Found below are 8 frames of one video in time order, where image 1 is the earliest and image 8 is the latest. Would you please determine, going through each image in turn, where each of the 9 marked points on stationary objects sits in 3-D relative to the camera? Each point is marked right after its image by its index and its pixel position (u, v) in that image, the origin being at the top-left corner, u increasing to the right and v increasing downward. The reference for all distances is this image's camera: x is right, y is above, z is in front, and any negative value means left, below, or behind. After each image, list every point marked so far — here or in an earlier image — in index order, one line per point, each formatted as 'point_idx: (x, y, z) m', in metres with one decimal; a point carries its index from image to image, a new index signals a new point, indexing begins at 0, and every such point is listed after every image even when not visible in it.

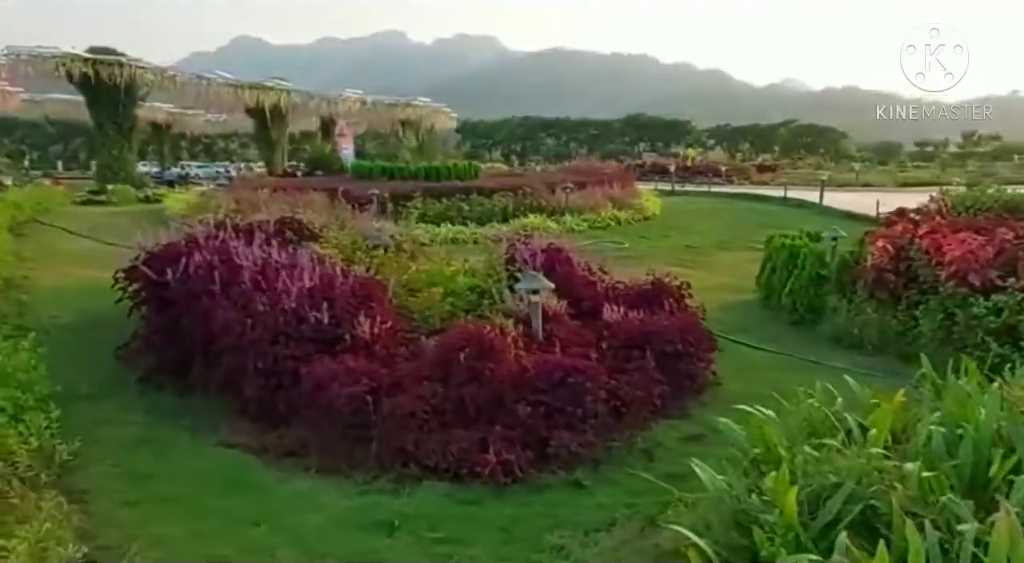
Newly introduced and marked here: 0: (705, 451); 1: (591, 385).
0: (+0.9, -0.8, +3.2) m
1: (+0.4, -0.5, +3.1) m
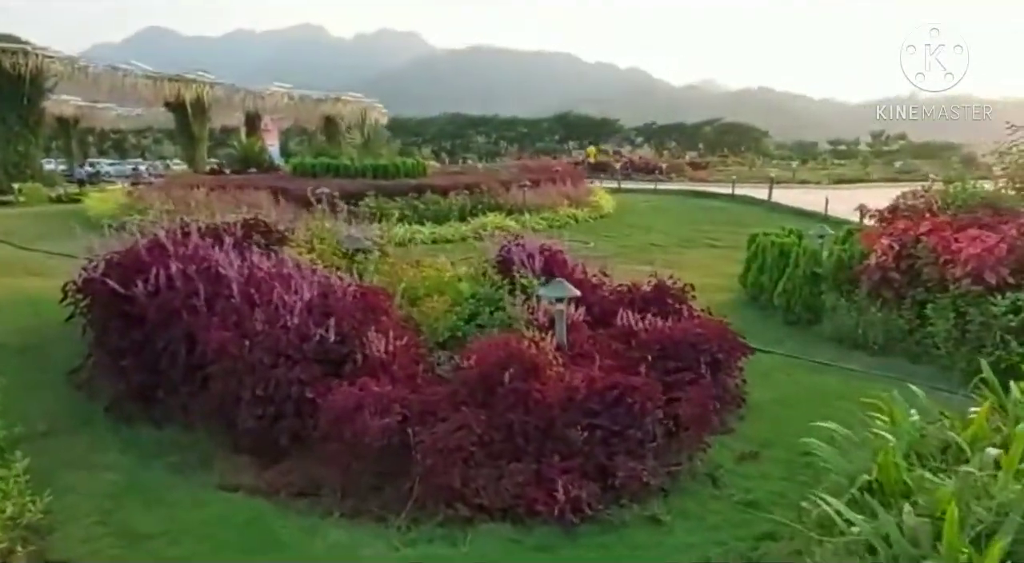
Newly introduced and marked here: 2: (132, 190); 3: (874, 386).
0: (+1.1, -0.8, +3.0) m
1: (+0.6, -0.5, +2.8) m
2: (-6.1, +1.4, +10.5) m
3: (+2.3, -0.7, +4.2) m
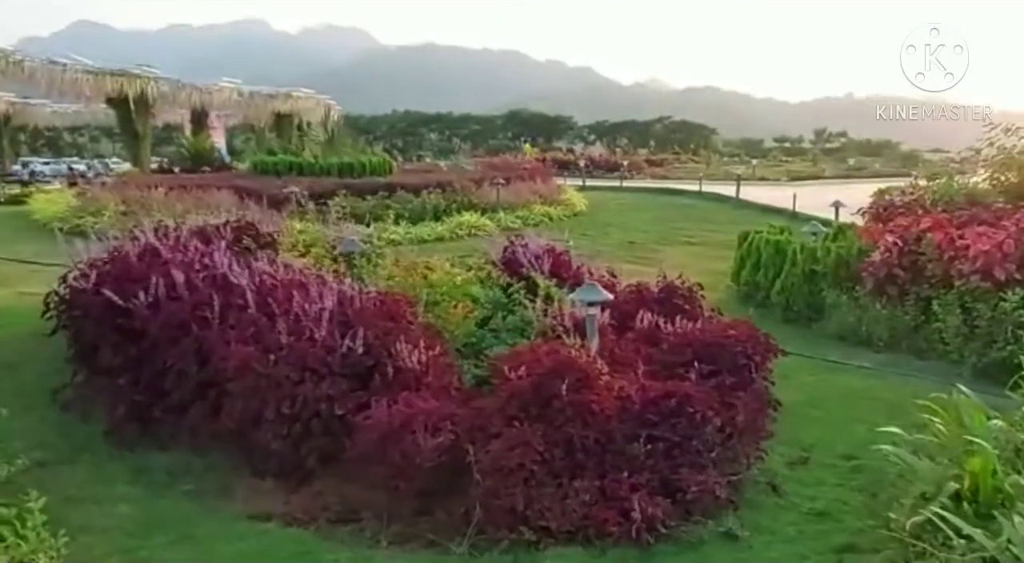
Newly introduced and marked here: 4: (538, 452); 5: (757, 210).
0: (+1.3, -0.8, +2.9) m
1: (+0.8, -0.5, +2.7) m
2: (-6.5, +1.3, +9.9) m
3: (+2.4, -0.7, +4.2) m
4: (+0.1, -0.6, +2.5) m
5: (+4.7, +1.4, +12.7) m
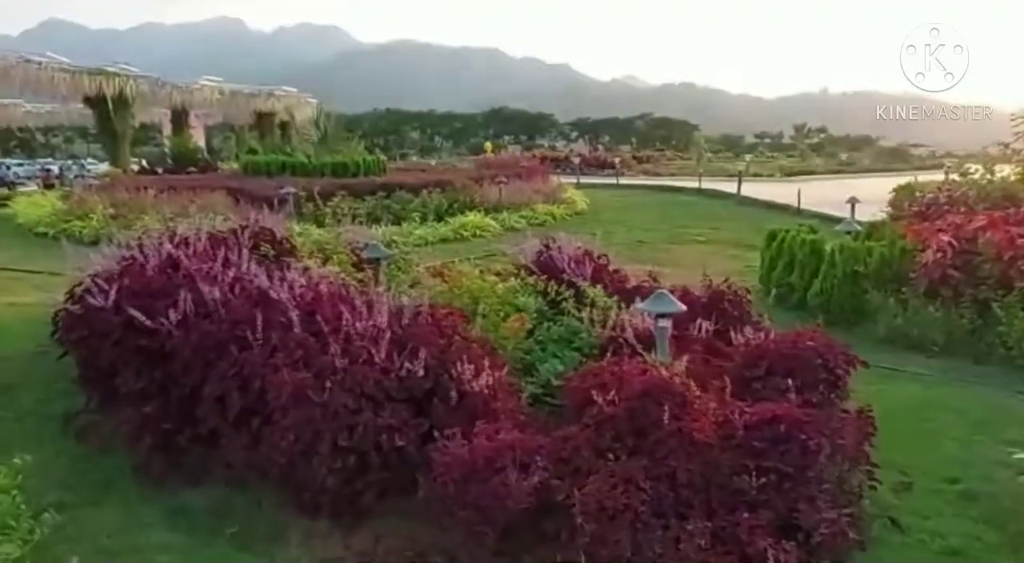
0: (+1.7, -0.9, +2.6) m
1: (+1.1, -0.6, +2.4) m
2: (-6.3, +1.2, +9.4) m
3: (+2.7, -0.7, +4.0) m
4: (+0.4, -0.7, +2.2) m
5: (+4.7, +1.4, +12.6) m
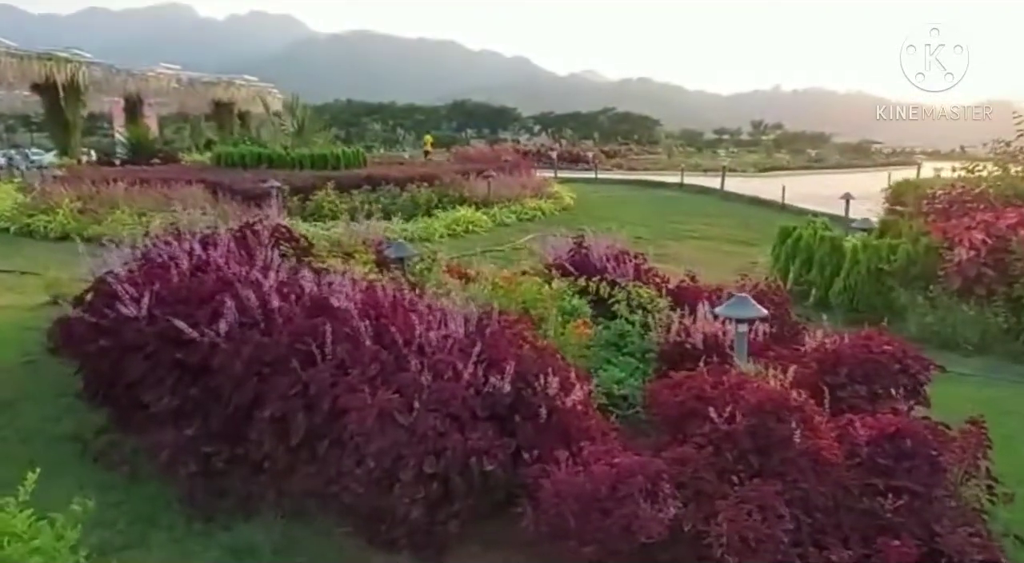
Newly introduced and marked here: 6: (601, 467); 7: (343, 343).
0: (+2.0, -0.9, +2.5) m
1: (+1.5, -0.6, +2.2) m
2: (-6.4, +1.2, +8.8) m
3: (+3.0, -0.7, +3.9) m
4: (+0.8, -0.7, +2.0) m
5: (+4.5, +1.5, +12.6) m
6: (+0.3, -0.6, +2.1) m
7: (-0.6, -0.2, +2.5) m
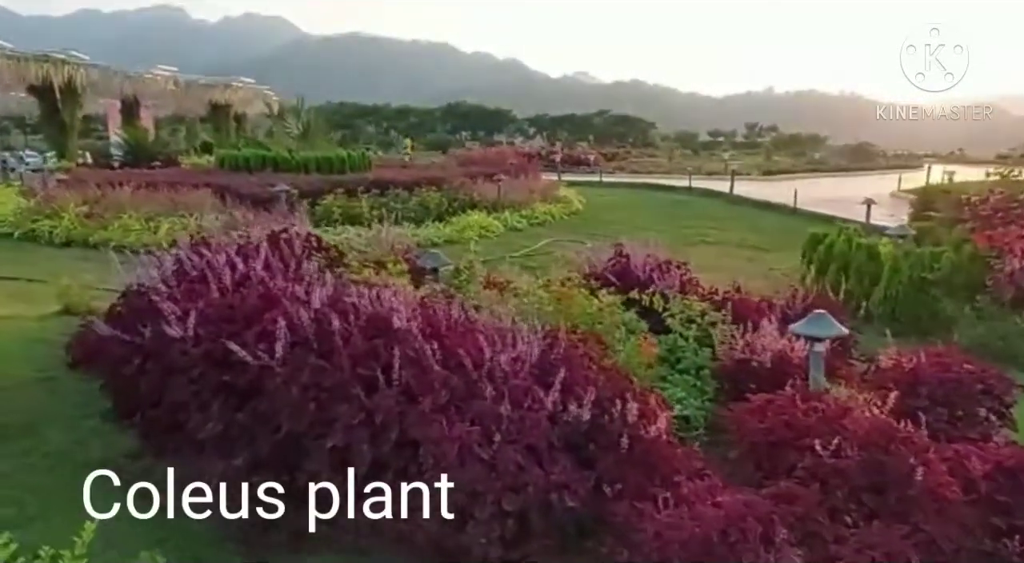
0: (+2.3, -1.0, +2.4) m
1: (+1.8, -0.7, +2.1) m
2: (-6.1, +1.1, +8.6) m
3: (+3.2, -0.7, +3.8) m
4: (+1.1, -0.8, +1.8) m
5: (+4.7, +1.4, +12.4) m
6: (+0.6, -0.6, +1.9) m
7: (-0.4, -0.3, +2.3) m
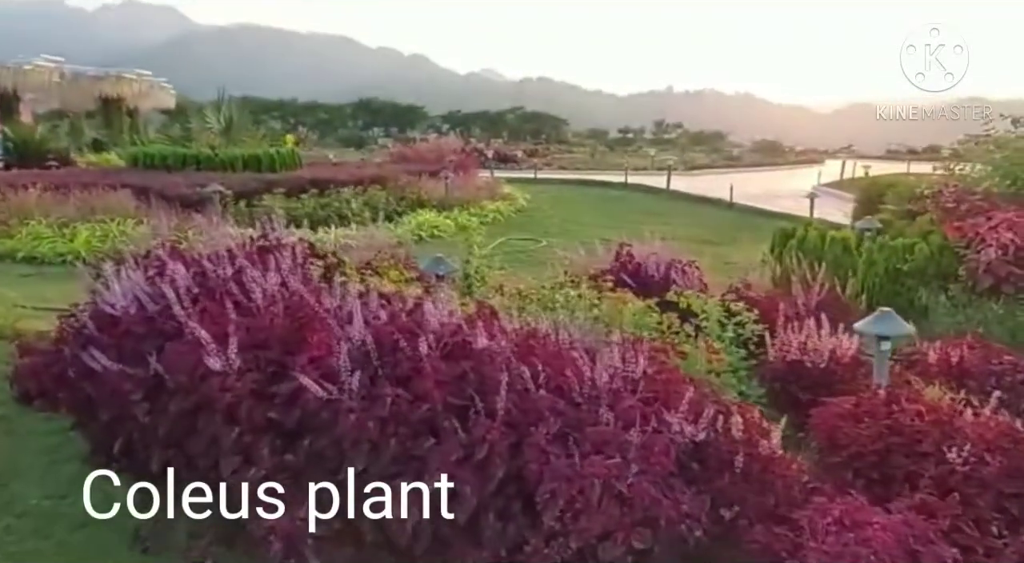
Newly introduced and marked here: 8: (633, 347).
0: (+2.6, -0.9, +2.4) m
1: (+2.1, -0.6, +2.1) m
2: (-6.6, +0.9, +7.6) m
3: (+3.4, -0.7, +4.0) m
4: (+1.5, -0.8, +1.8) m
5: (+3.6, +1.6, +12.7) m
6: (+0.9, -0.7, +1.7) m
7: (0.0, -0.3, +2.1) m
8: (+0.5, -0.2, +2.5) m
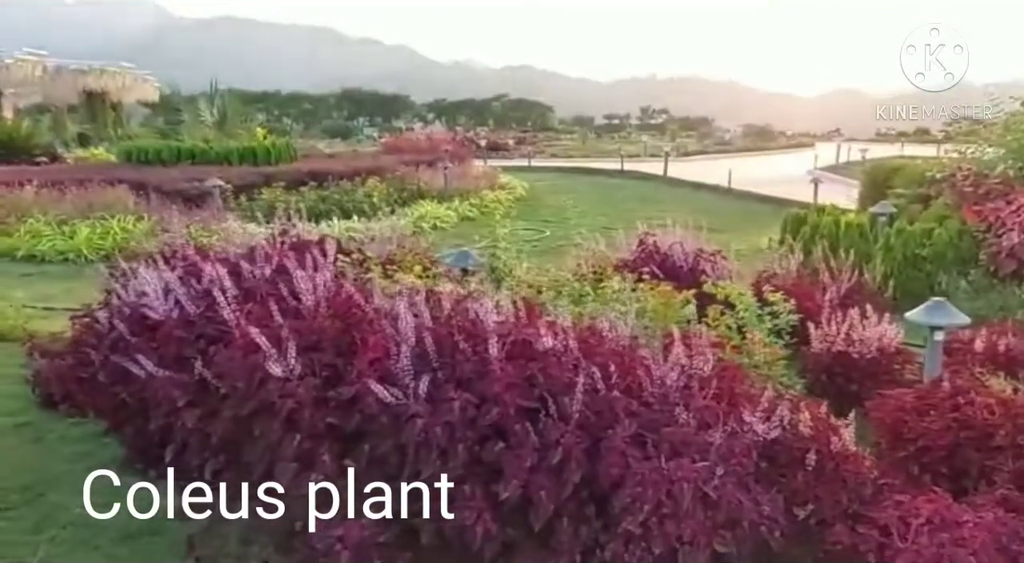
0: (+2.8, -0.9, +2.4) m
1: (+2.3, -0.6, +2.1) m
2: (-6.5, +0.9, +7.4) m
3: (+3.6, -0.6, +4.0) m
4: (+1.7, -0.7, +1.7) m
5: (+3.7, +1.8, +12.7) m
6: (+1.2, -0.6, +1.7) m
7: (+0.2, -0.3, +2.0) m
8: (+0.7, -0.2, +2.5) m
